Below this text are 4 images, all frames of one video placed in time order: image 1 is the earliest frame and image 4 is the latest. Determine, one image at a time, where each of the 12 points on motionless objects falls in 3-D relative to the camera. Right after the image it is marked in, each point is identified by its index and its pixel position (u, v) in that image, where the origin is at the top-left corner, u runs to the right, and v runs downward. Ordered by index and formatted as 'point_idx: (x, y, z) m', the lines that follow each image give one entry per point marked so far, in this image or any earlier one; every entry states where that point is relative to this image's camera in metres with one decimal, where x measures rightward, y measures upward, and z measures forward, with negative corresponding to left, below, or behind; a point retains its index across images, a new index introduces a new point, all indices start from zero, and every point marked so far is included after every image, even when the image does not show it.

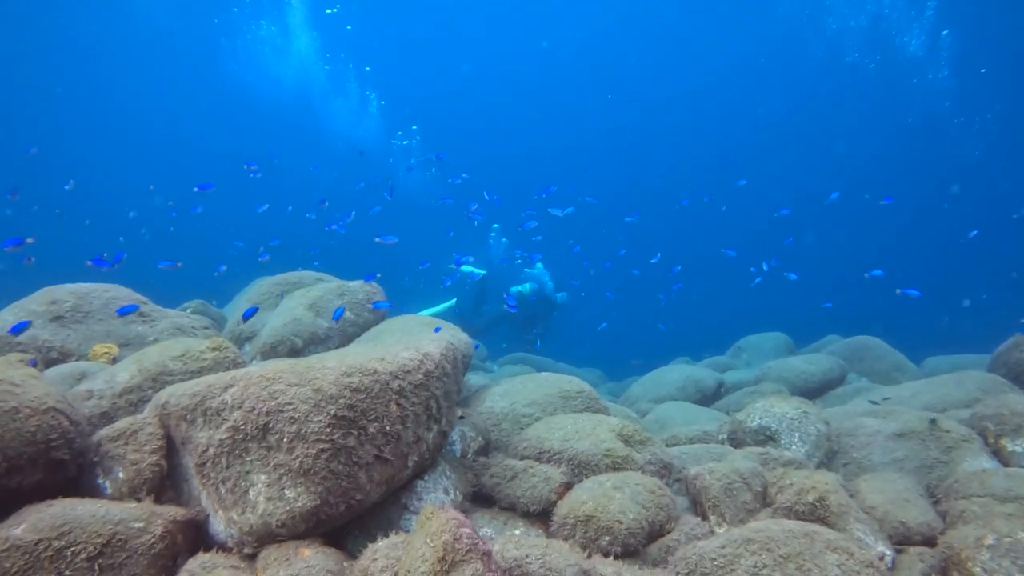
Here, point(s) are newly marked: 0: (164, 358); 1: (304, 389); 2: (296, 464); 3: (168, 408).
0: (-4.0, -0.8, +6.4) m
1: (-1.7, -0.9, +4.8) m
2: (-1.7, -1.5, +4.6) m
3: (-3.2, -1.1, +5.2) m
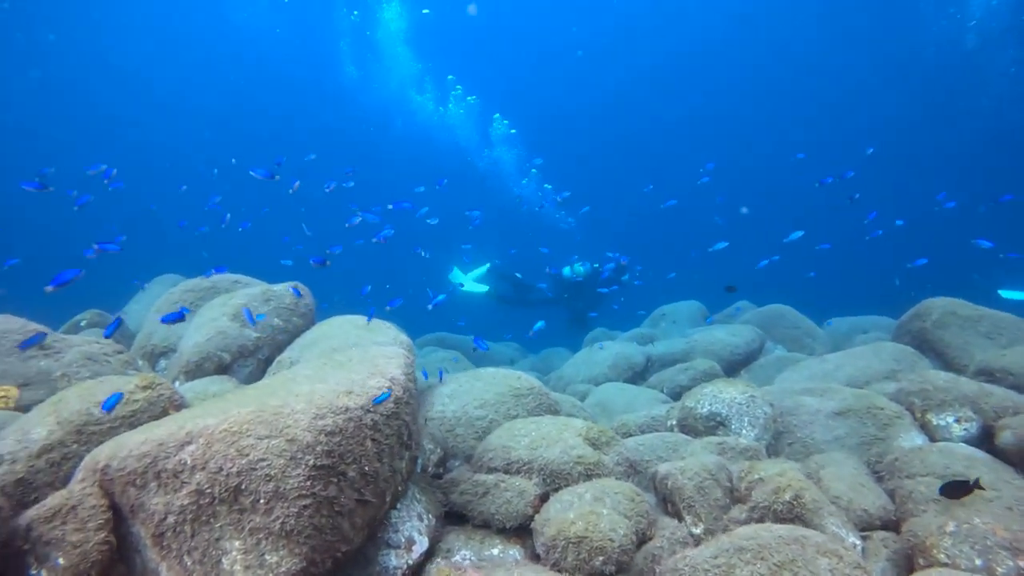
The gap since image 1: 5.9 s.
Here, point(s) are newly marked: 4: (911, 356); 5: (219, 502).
0: (-4.3, -1.2, +5.5) m
1: (-1.9, -1.2, +4.3) m
2: (-1.8, -1.8, +4.2) m
3: (-3.3, -1.5, +4.5) m
4: (+5.4, -0.9, +7.6) m
5: (-2.3, -1.6, +4.2) m
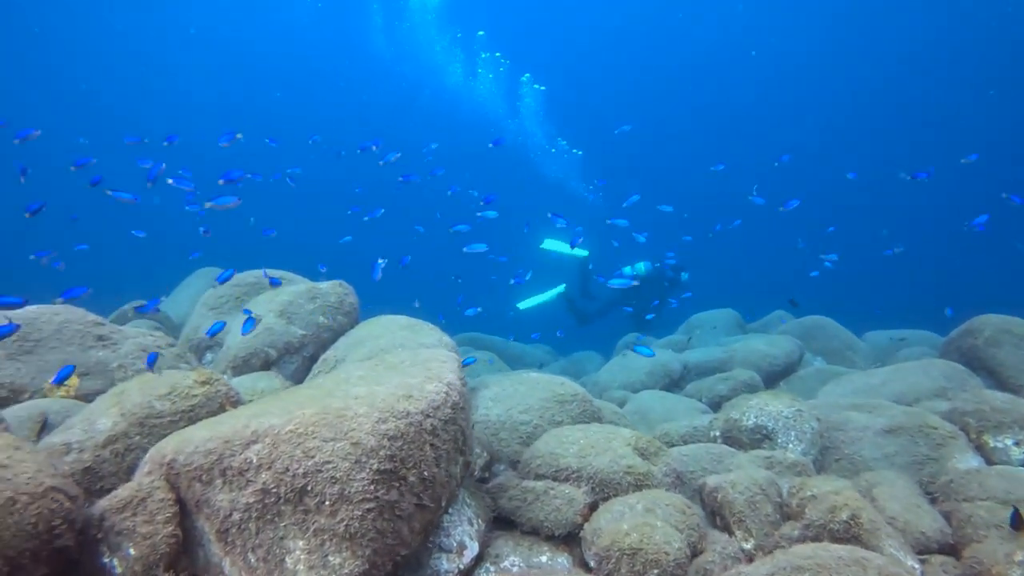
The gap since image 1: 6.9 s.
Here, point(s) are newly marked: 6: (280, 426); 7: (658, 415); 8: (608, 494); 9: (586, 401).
0: (-3.8, -1.2, +5.8) m
1: (-1.4, -1.3, +4.5) m
2: (-1.3, -1.8, +4.3) m
3: (-2.8, -1.5, +4.6) m
4: (+6.0, -1.1, +7.5) m
5: (-1.8, -1.7, +4.3) m
6: (-2.0, -1.1, +4.6) m
7: (+2.2, -1.9, +8.1) m
8: (+1.0, -2.1, +5.6) m
9: (+1.0, -1.5, +7.3) m
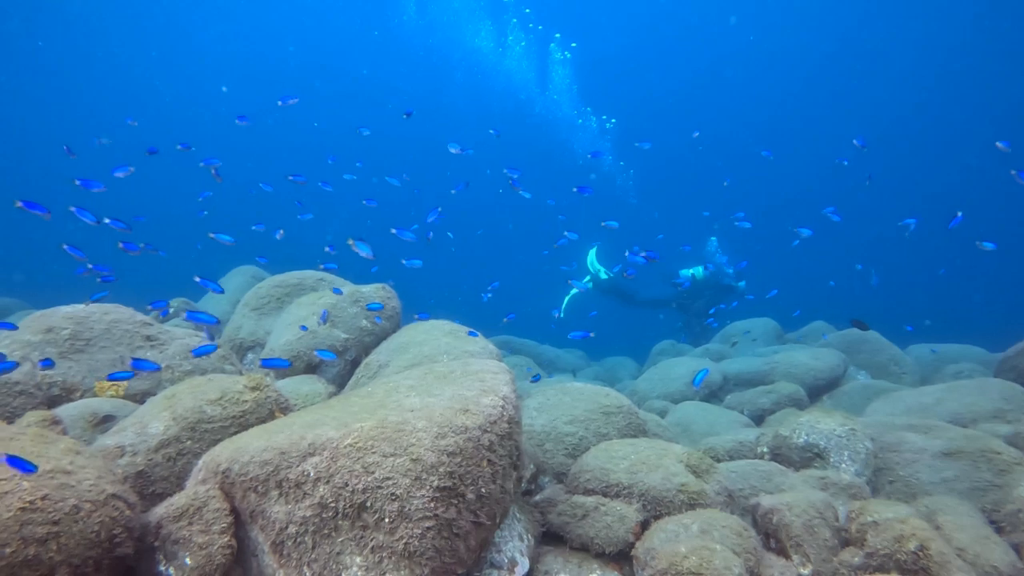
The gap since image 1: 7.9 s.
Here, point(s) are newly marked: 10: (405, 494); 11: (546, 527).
0: (-3.3, -1.2, +5.8) m
1: (-0.9, -1.4, +4.5) m
2: (-0.9, -2.0, +4.3) m
3: (-2.4, -1.6, +4.7) m
4: (+6.5, -1.4, +7.3) m
5: (-1.3, -1.8, +4.4) m
6: (-1.5, -1.3, +4.7) m
7: (+2.8, -2.0, +8.0) m
8: (+1.5, -2.2, +5.5) m
9: (+1.5, -1.6, +7.2) m
10: (-0.8, -1.6, +4.3) m
11: (+0.4, -2.4, +5.7) m
